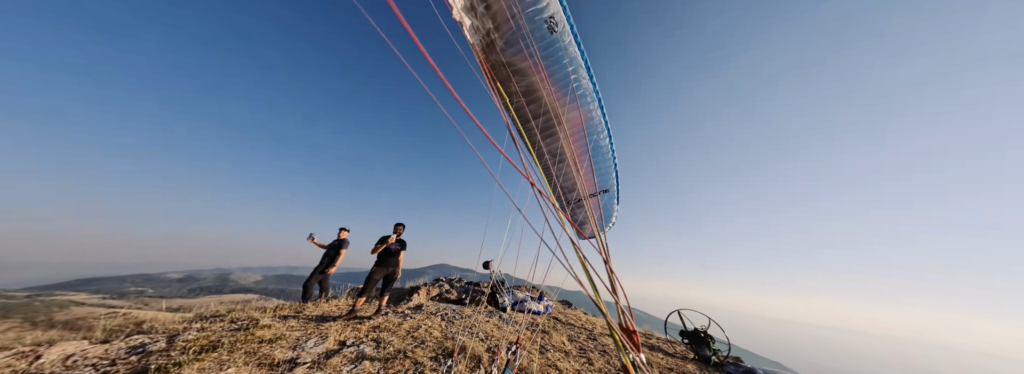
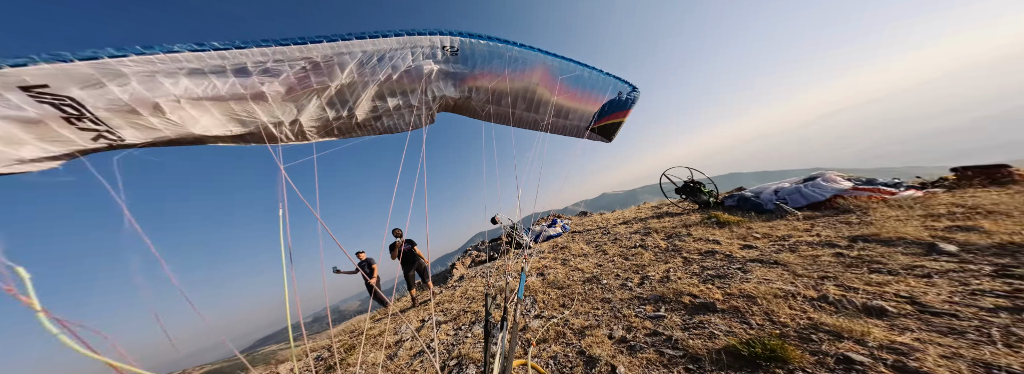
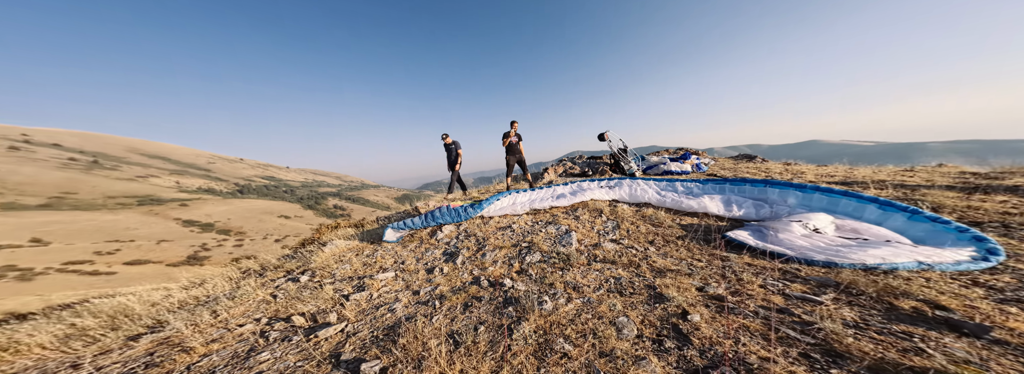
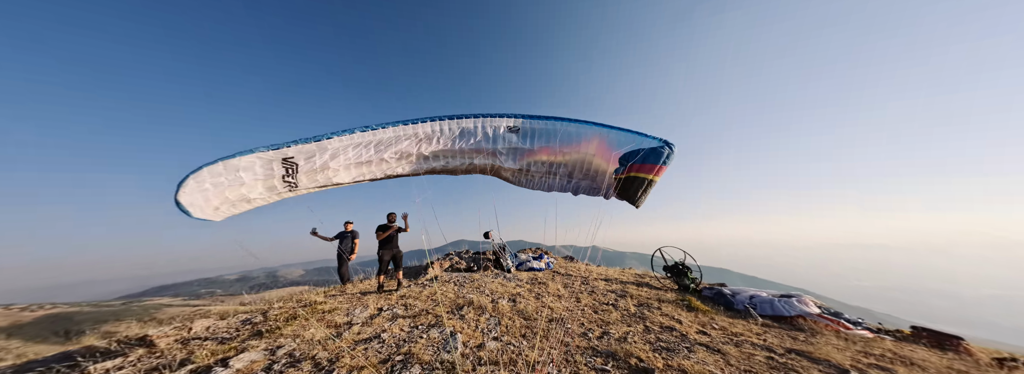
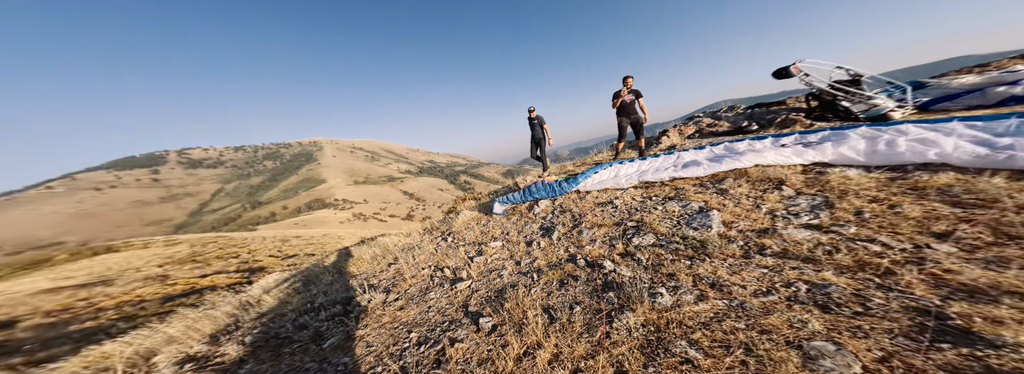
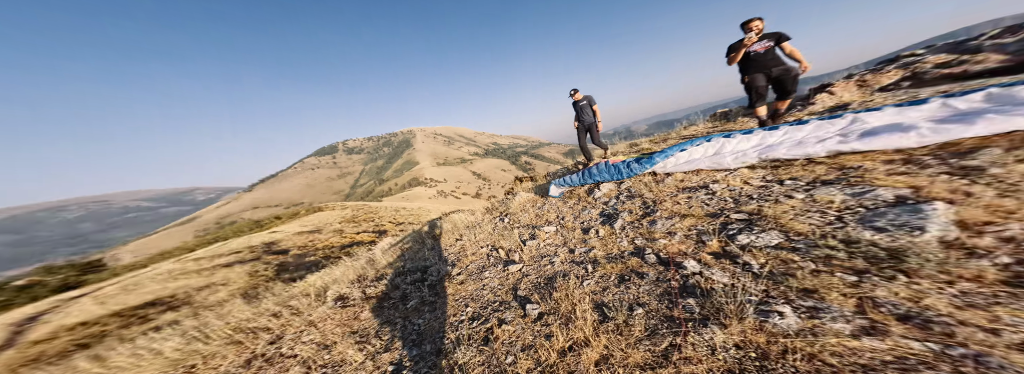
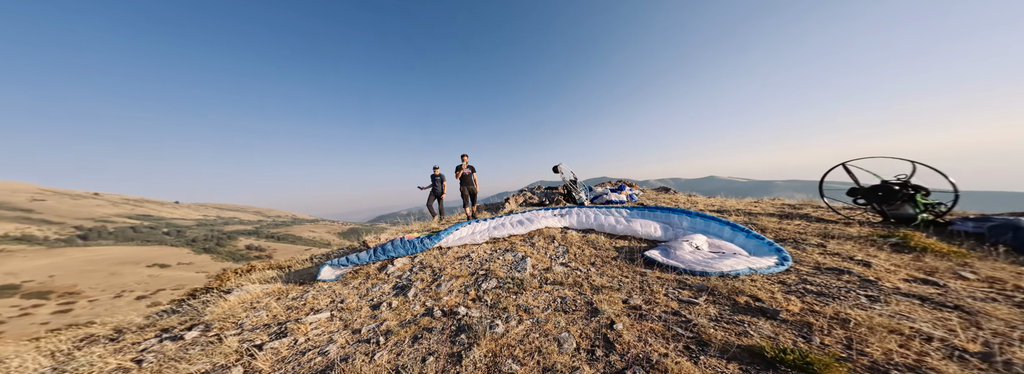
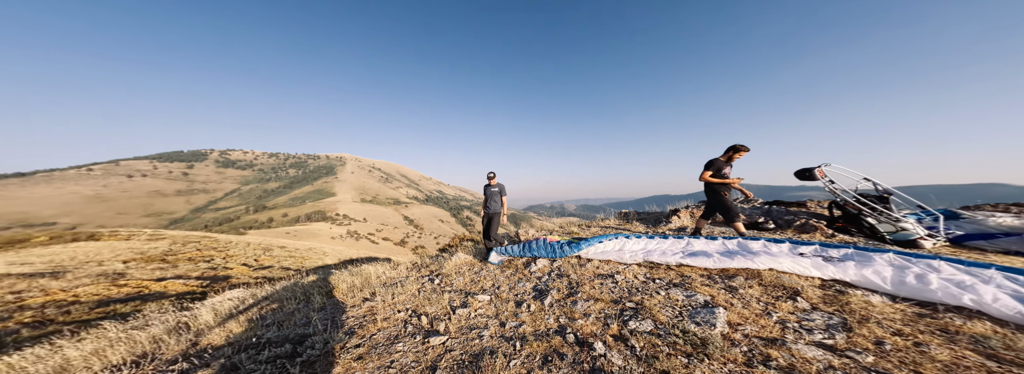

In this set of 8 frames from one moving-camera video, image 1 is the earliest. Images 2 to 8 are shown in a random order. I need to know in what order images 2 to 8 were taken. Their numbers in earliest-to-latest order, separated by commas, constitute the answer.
2, 4, 7, 3, 5, 6, 8
